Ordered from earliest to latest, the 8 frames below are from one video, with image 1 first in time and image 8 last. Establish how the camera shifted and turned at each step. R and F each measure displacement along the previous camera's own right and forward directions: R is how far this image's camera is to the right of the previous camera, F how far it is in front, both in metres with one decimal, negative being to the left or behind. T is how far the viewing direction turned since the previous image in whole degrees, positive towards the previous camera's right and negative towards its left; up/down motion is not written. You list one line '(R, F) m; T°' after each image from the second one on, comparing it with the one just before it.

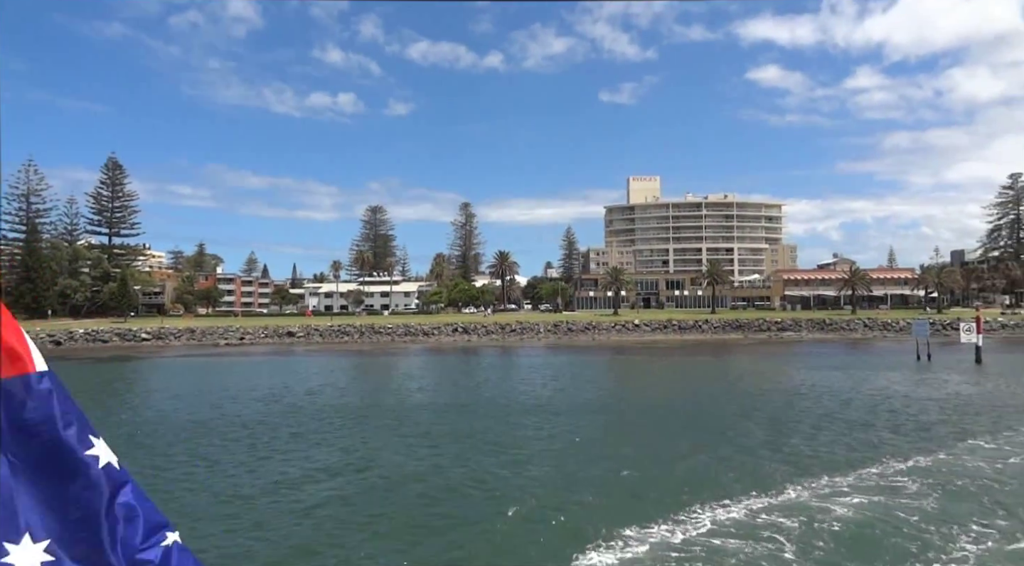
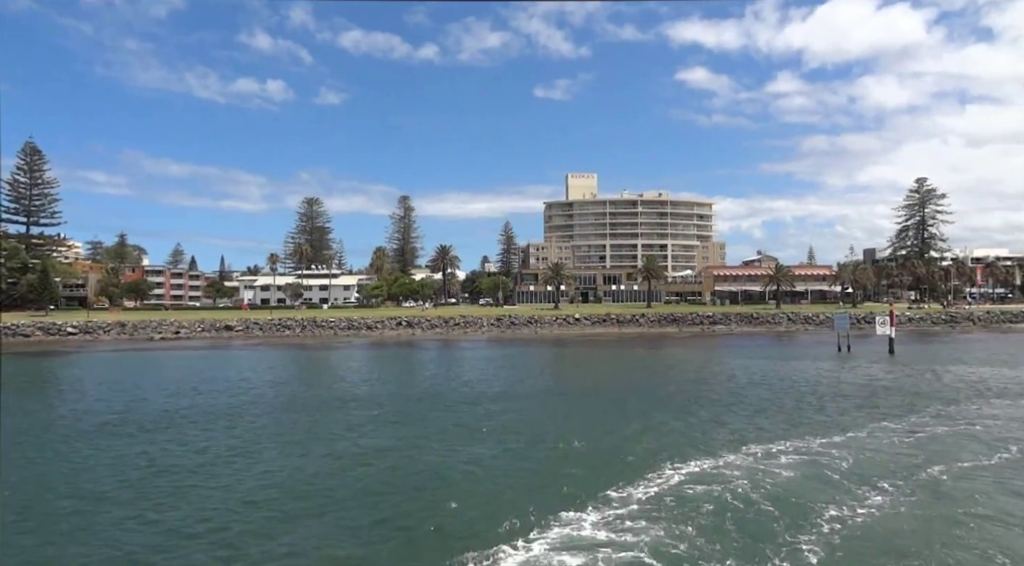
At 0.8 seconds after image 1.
(-0.7, -0.8) m; +6°
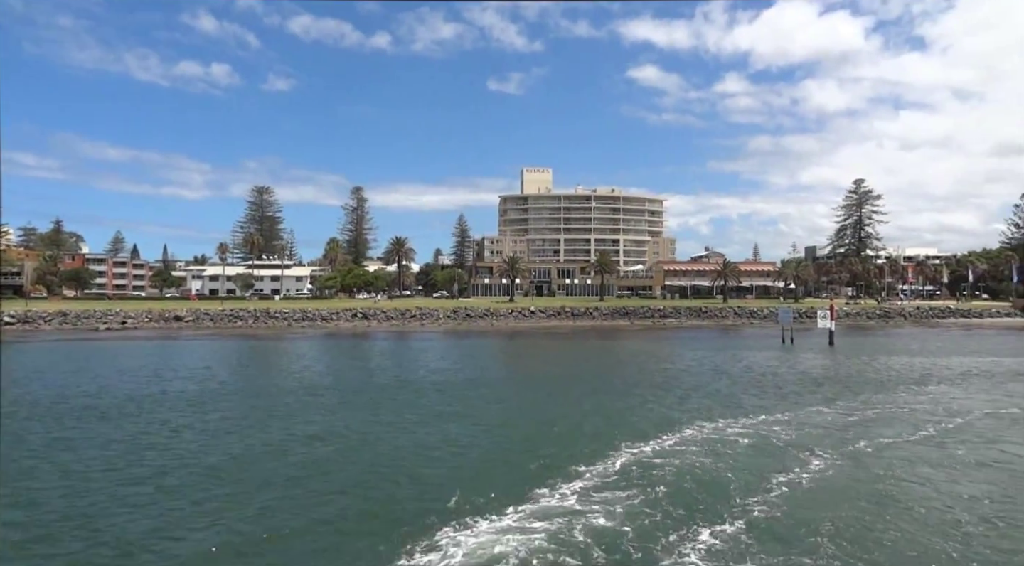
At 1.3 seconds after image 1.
(-0.3, -0.5) m; +4°
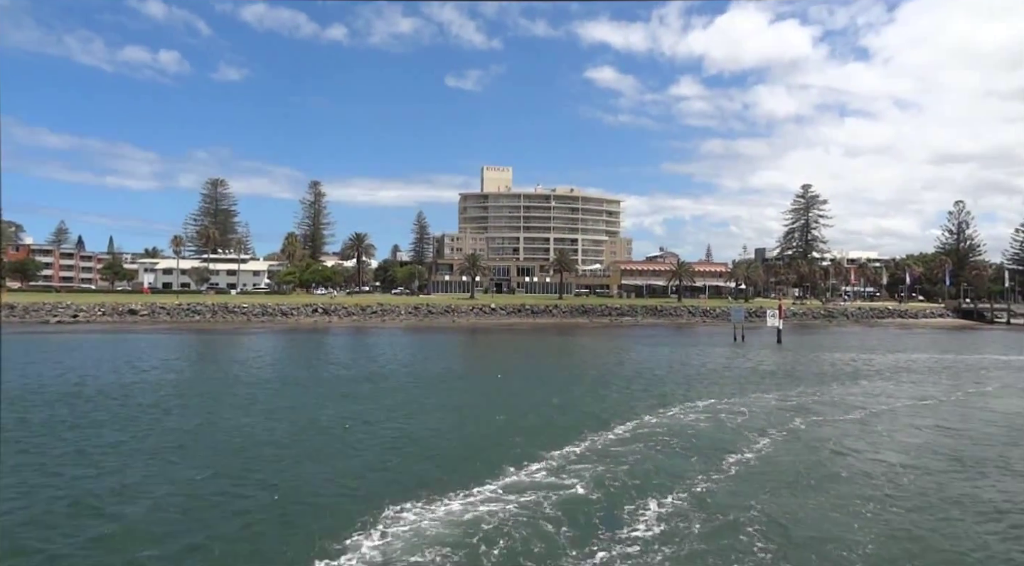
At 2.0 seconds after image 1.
(-0.3, -0.6) m; +4°
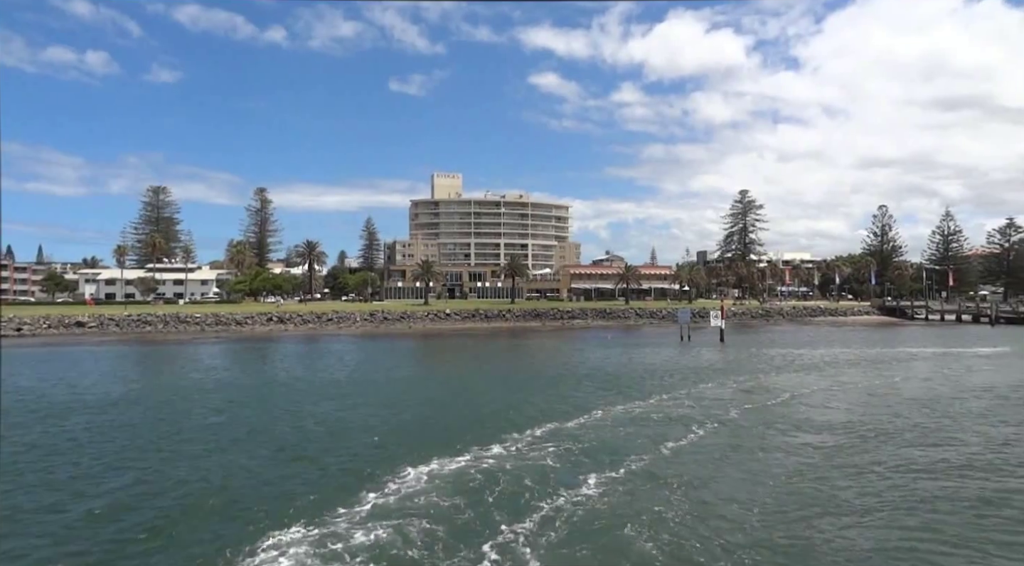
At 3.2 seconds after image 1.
(-0.5, -1.0) m; +4°
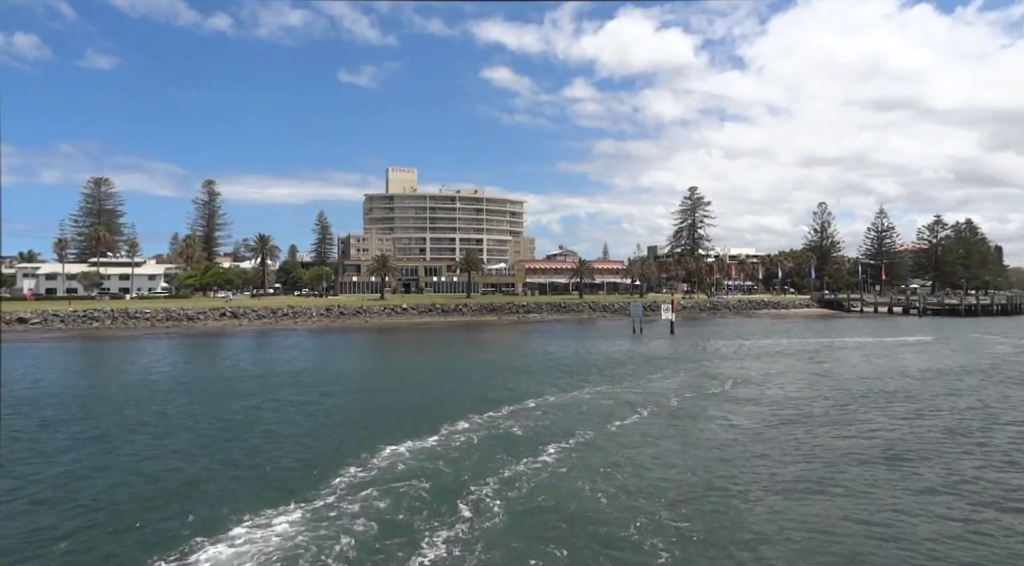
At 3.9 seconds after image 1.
(-0.2, -0.6) m; +4°
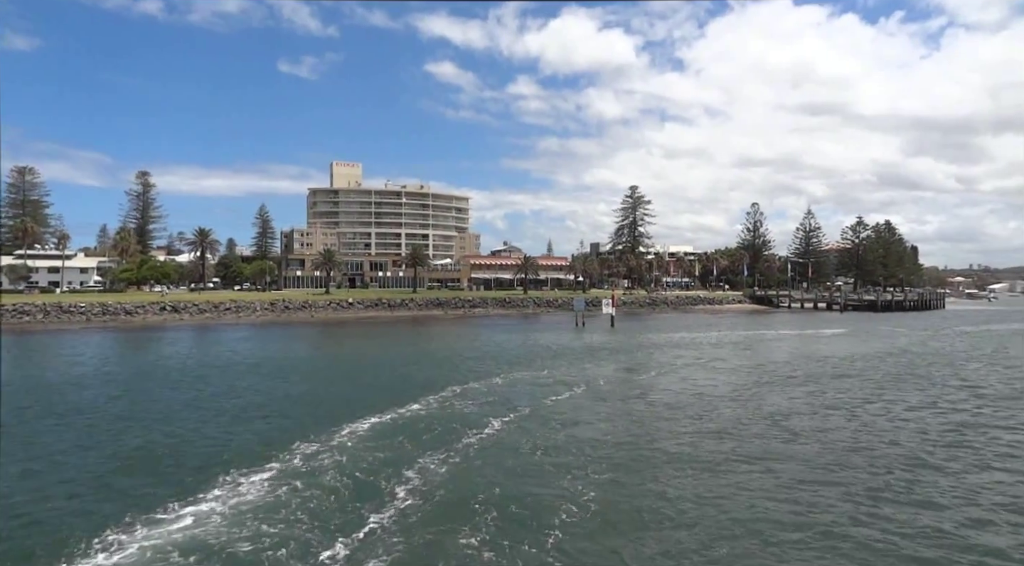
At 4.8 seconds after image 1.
(-0.2, -0.7) m; +5°
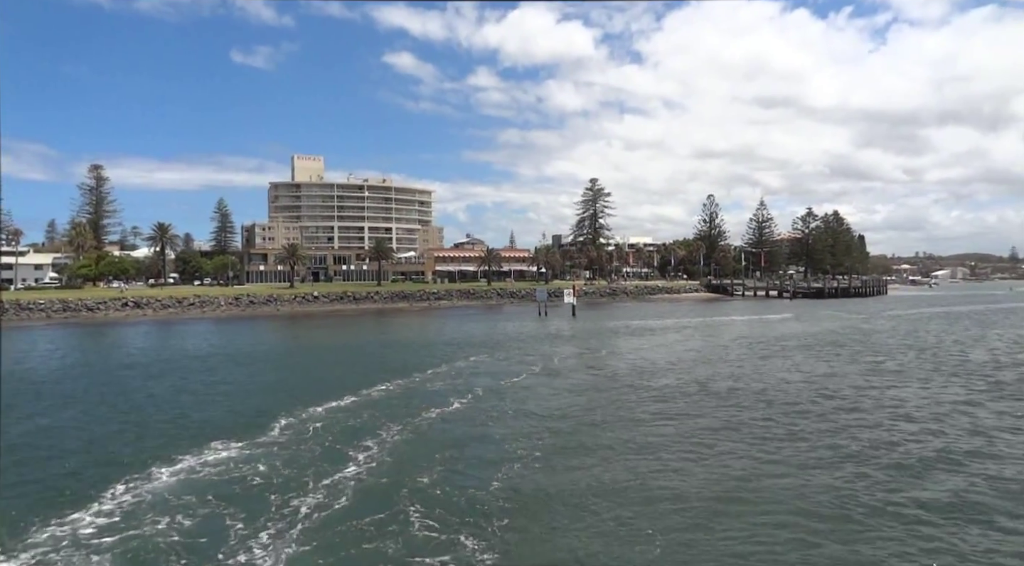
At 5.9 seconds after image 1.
(-0.1, -0.8) m; +3°
